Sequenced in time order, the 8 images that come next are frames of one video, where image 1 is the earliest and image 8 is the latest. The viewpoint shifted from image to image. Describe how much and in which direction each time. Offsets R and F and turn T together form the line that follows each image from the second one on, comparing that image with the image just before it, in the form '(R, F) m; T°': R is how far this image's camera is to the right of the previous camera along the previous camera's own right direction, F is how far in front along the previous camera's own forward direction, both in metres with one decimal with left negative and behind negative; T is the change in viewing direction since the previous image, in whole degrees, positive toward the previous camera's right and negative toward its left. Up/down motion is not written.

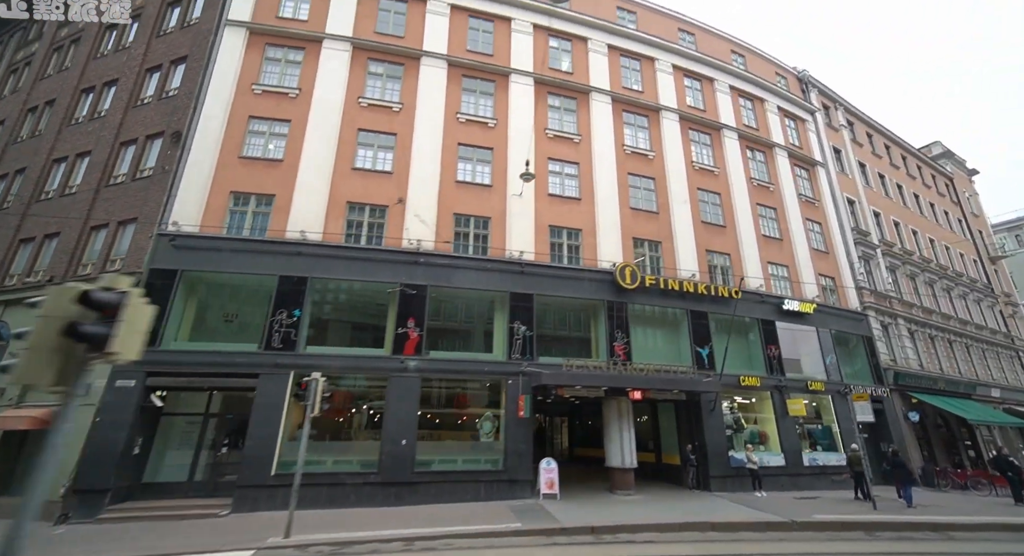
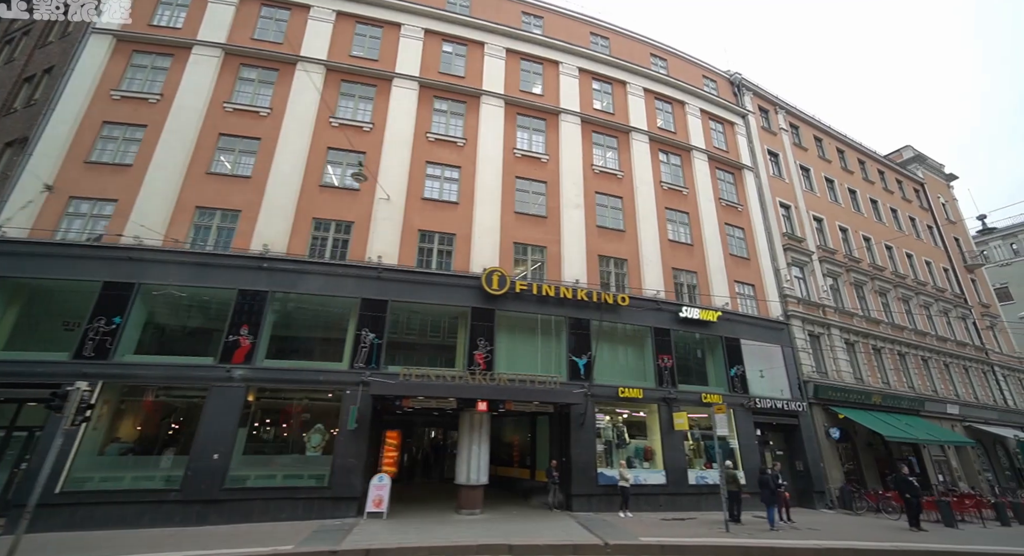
(+5.4, +0.8) m; -2°
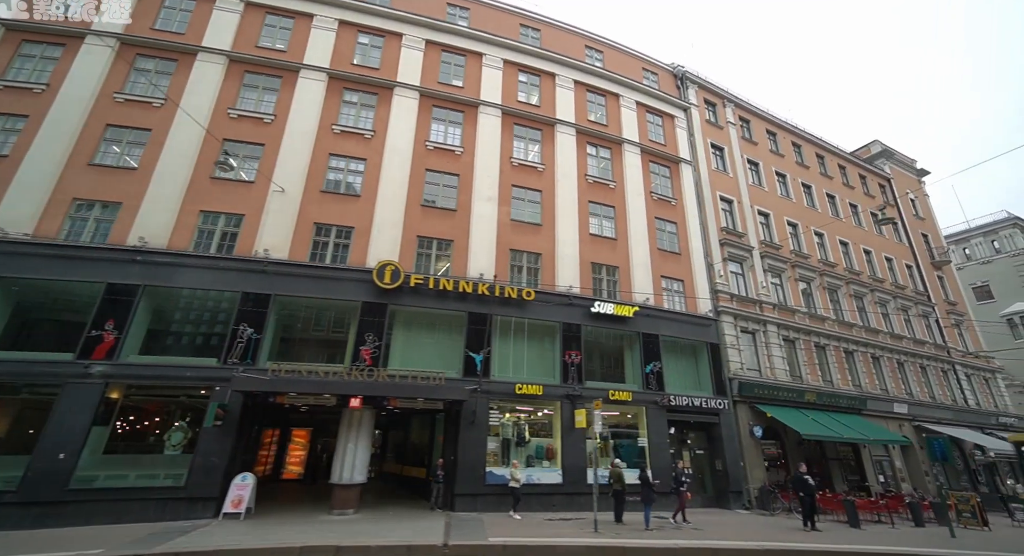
(+3.8, +0.5) m; 0°
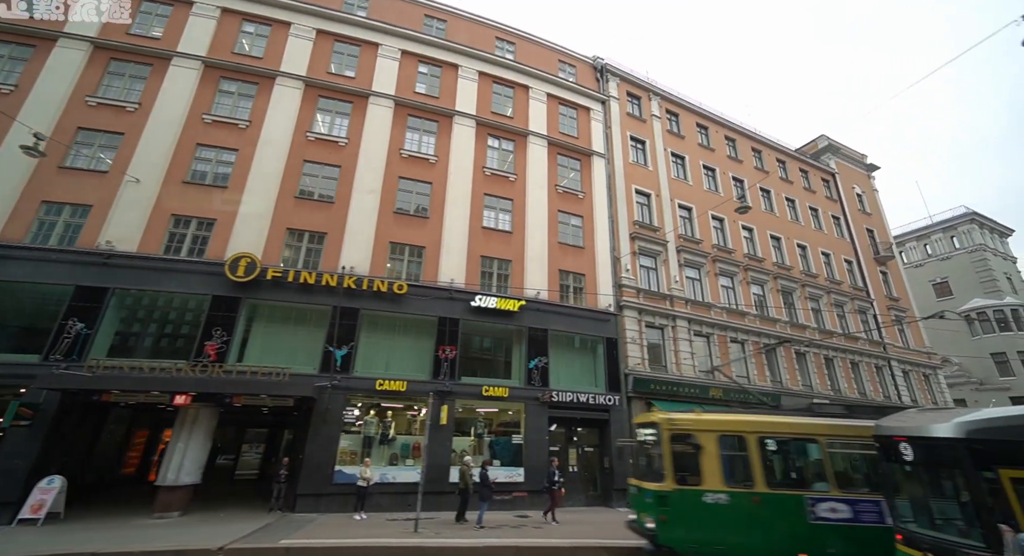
(+4.5, +0.5) m; +1°
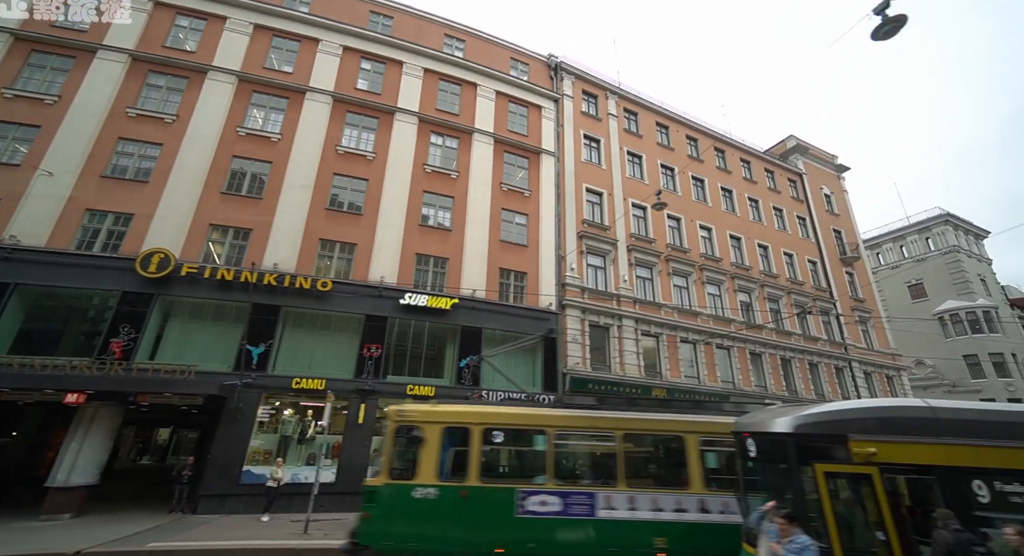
(+2.5, +0.2) m; +1°
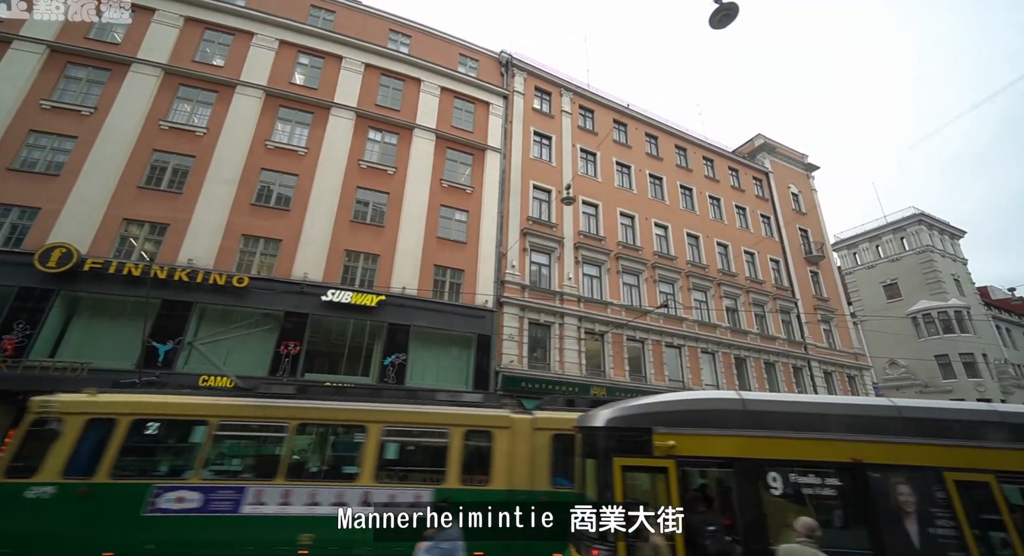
(+2.7, +0.3) m; +1°
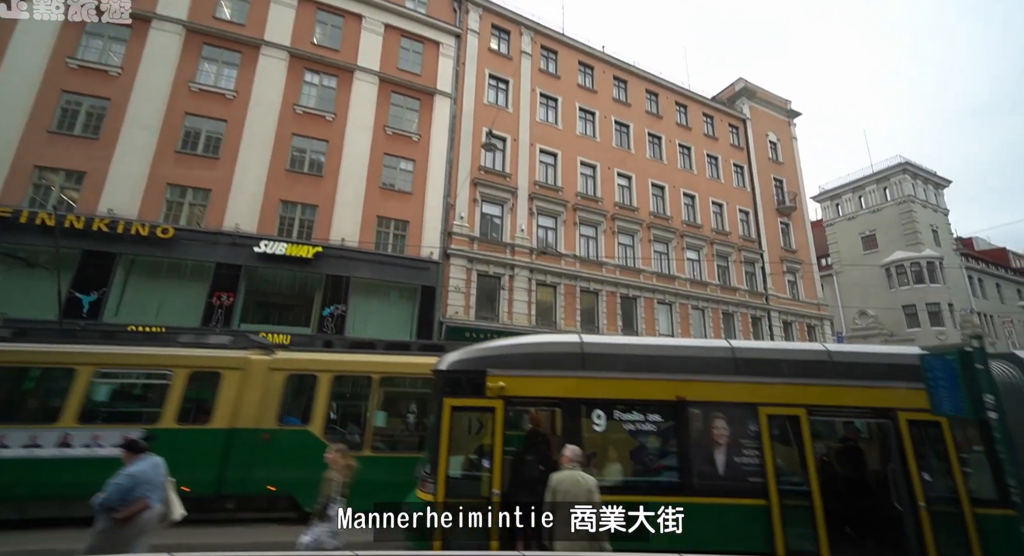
(+2.2, +0.1) m; +1°
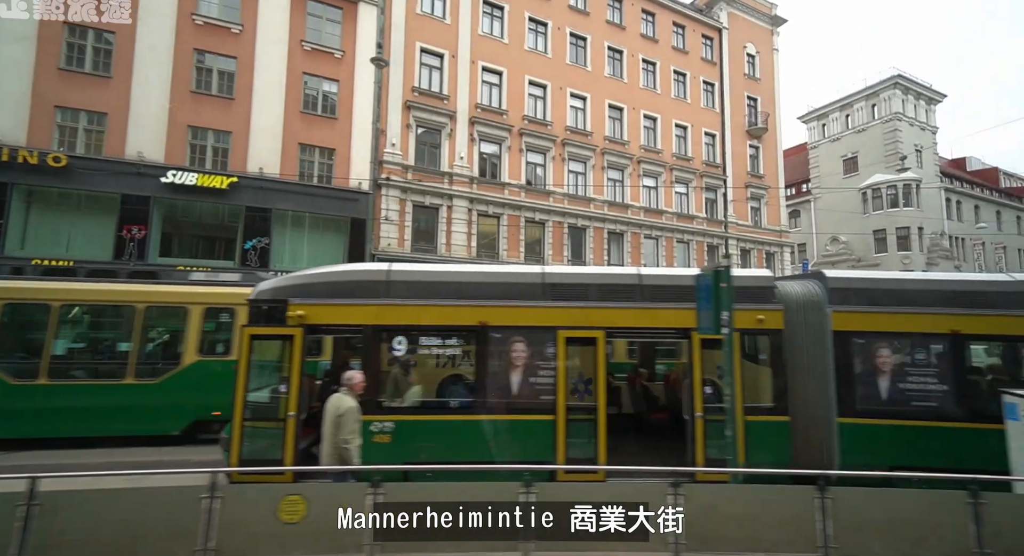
(+2.6, +0.2) m; +1°
